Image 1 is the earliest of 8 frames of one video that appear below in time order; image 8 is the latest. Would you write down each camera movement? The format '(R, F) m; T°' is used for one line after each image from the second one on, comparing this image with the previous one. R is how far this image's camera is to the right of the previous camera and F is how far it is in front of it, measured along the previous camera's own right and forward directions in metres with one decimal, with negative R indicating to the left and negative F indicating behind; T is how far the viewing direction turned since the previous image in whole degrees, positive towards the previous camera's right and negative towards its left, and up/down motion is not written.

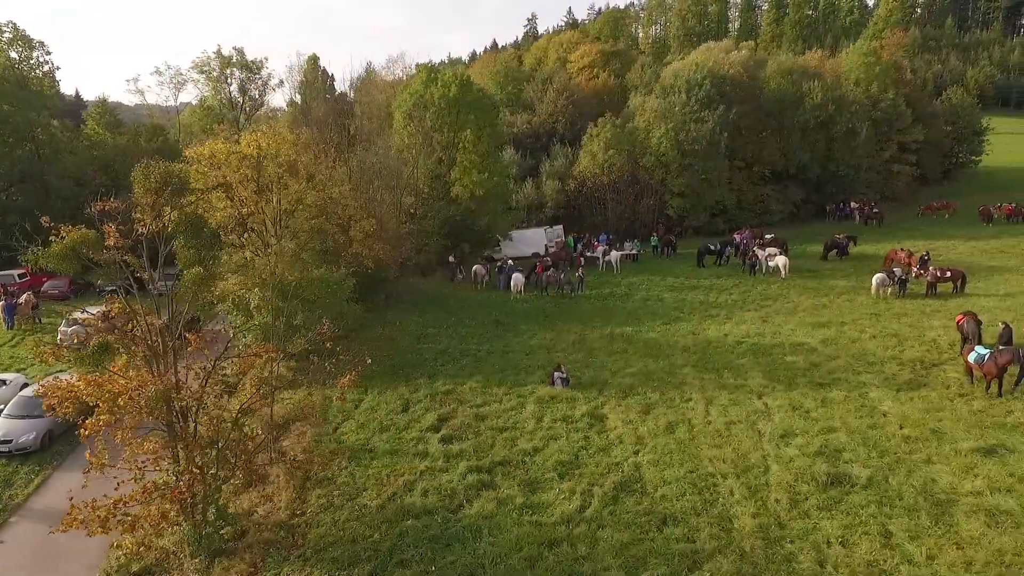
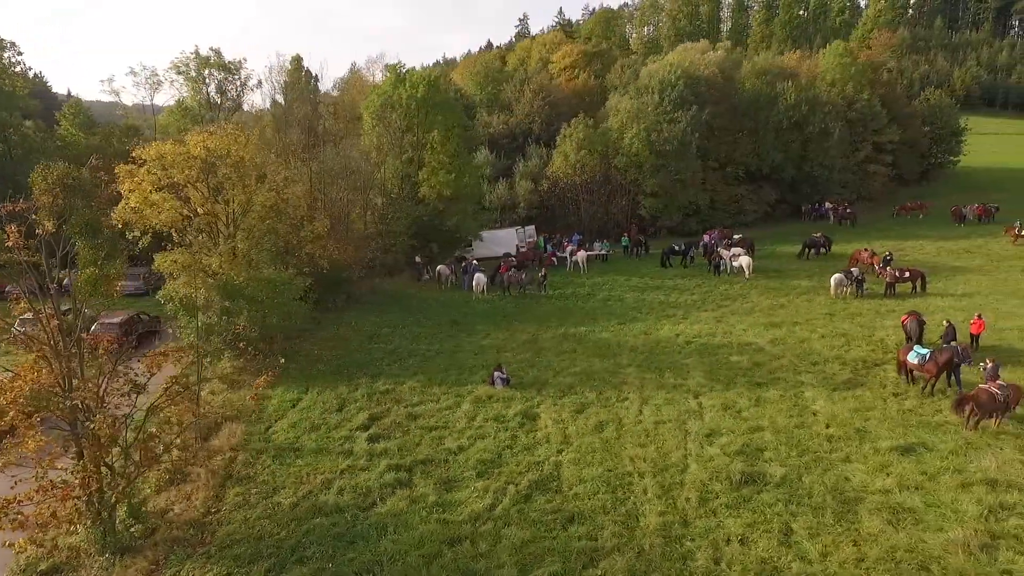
(+1.4, -0.1) m; 0°
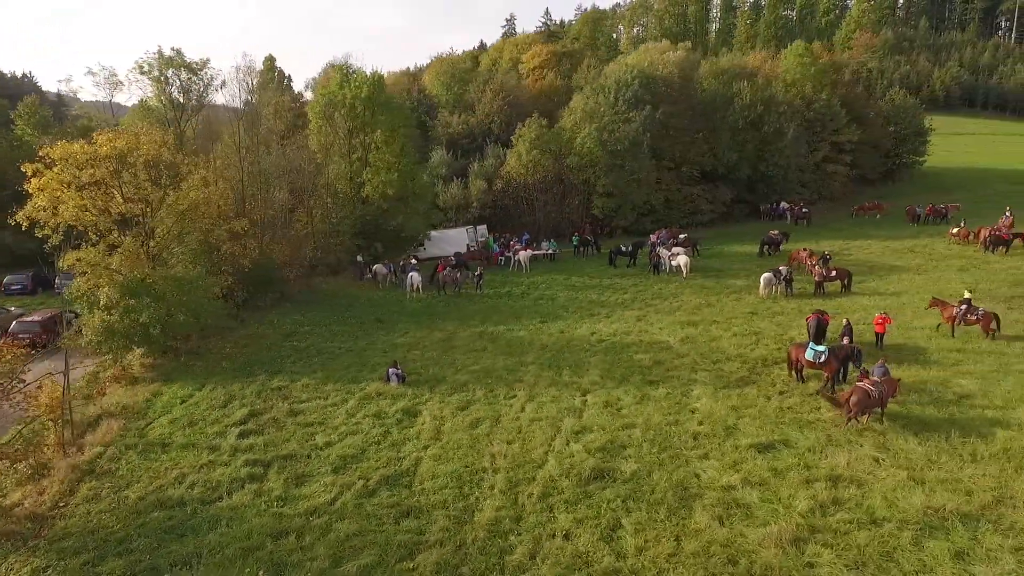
(+2.6, -0.2) m; 0°
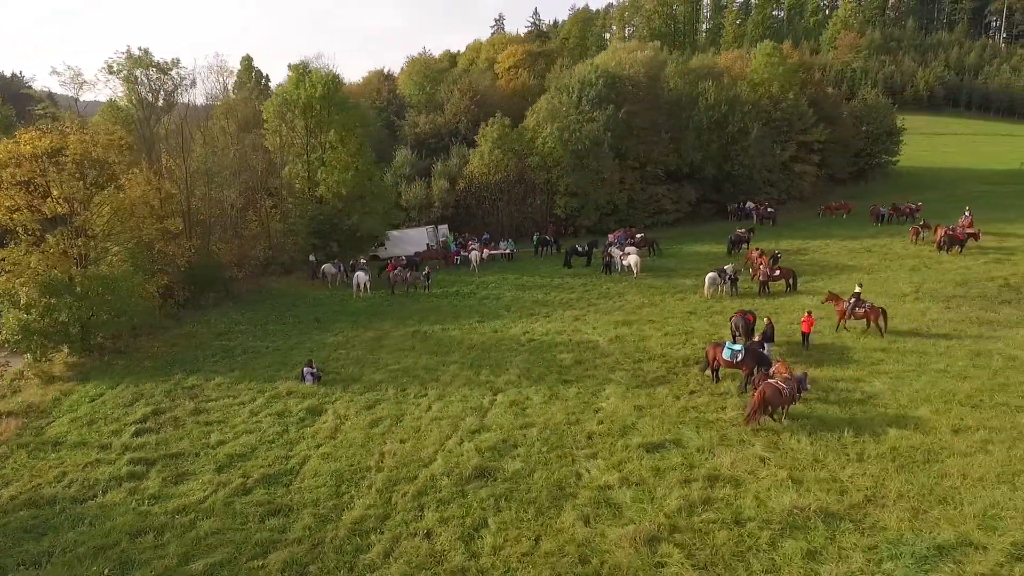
(+2.1, 0.0) m; 0°
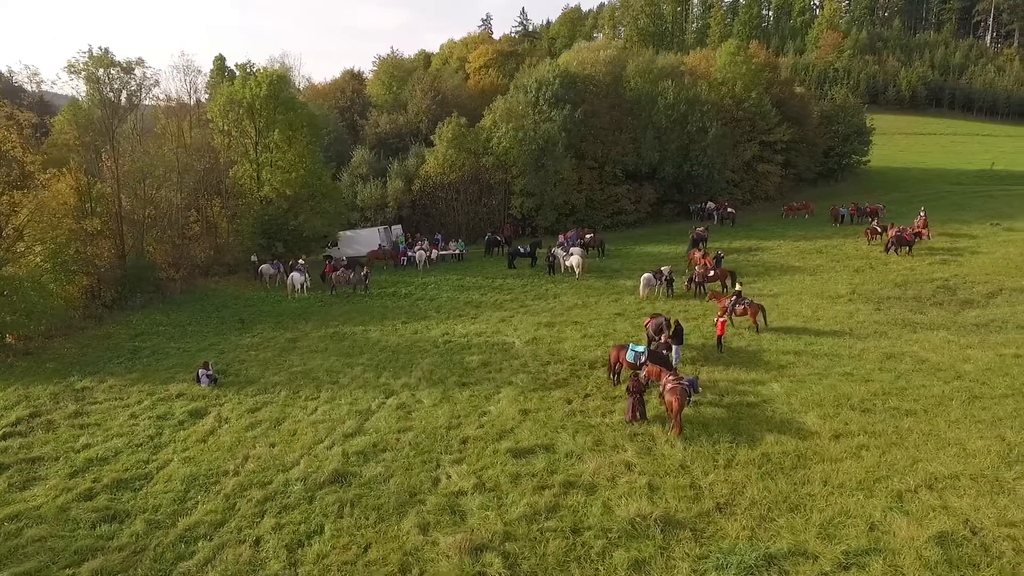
(+2.5, +0.2) m; 0°
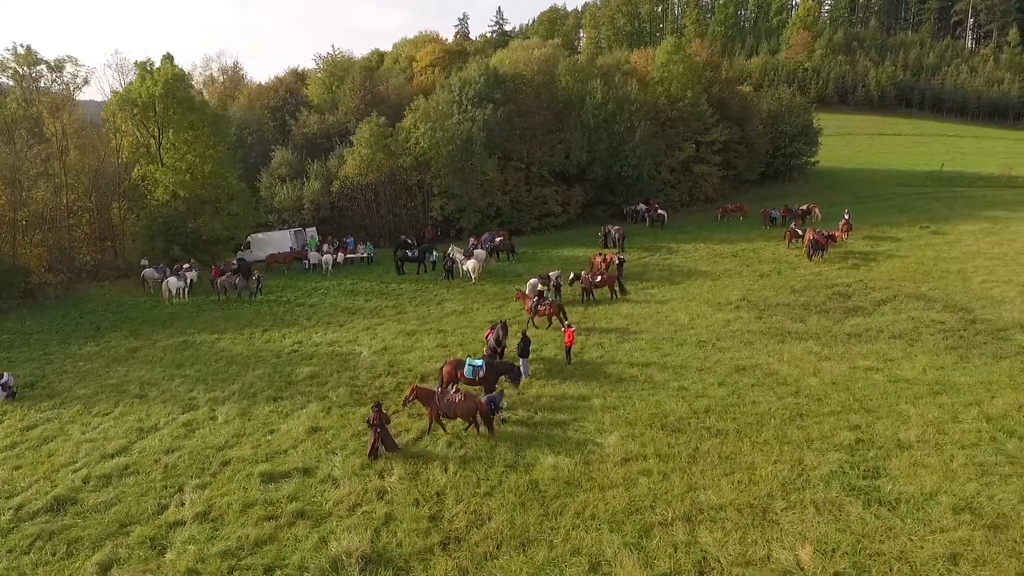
(+4.2, +0.9) m; 0°
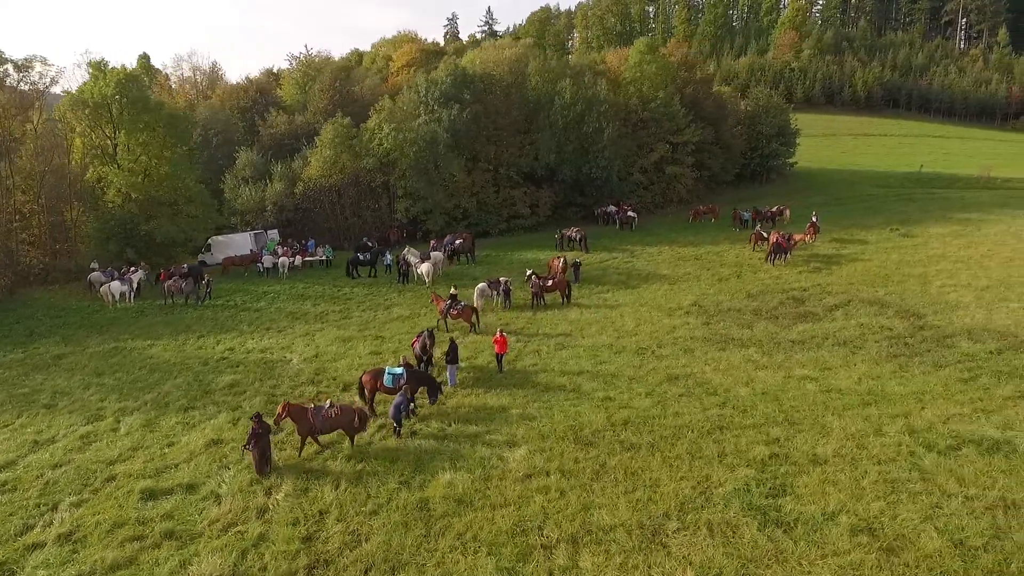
(+1.8, +0.5) m; 0°
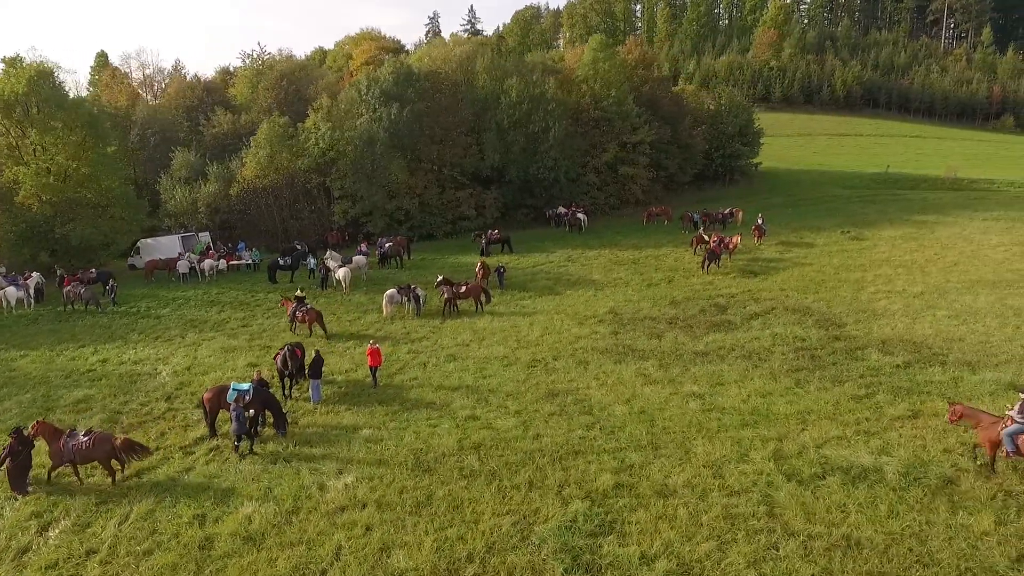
(+3.0, +1.2) m; 0°
